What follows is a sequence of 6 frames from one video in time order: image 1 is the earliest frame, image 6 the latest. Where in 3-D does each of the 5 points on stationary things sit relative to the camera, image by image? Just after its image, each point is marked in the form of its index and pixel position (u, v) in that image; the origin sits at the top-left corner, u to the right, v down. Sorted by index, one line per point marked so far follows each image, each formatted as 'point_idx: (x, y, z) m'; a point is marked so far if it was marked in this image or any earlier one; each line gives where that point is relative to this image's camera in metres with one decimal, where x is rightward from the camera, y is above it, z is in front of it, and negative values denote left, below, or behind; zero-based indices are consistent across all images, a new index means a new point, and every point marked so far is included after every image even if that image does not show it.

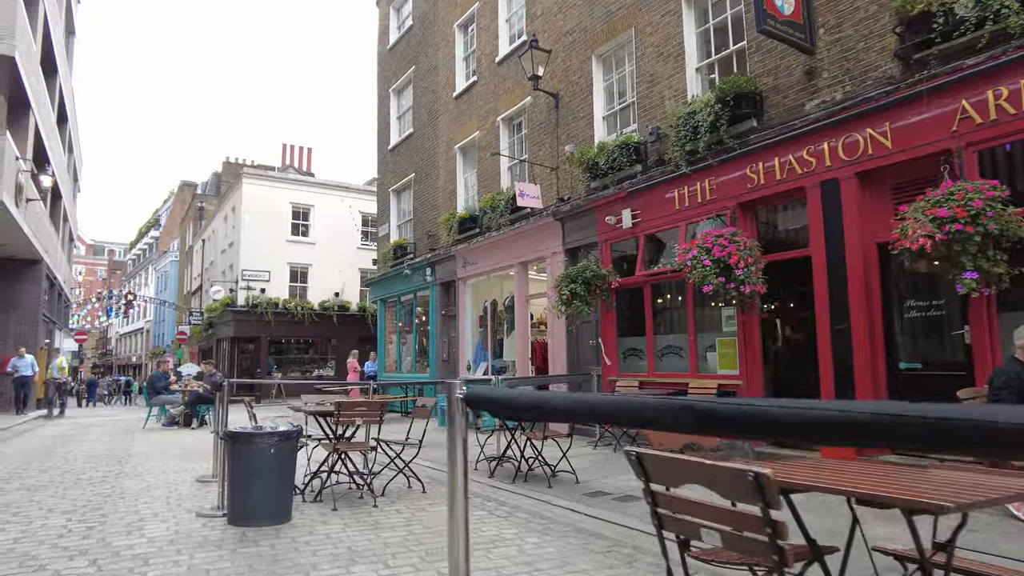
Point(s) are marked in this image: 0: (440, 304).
0: (-1.6, -0.4, +14.7) m
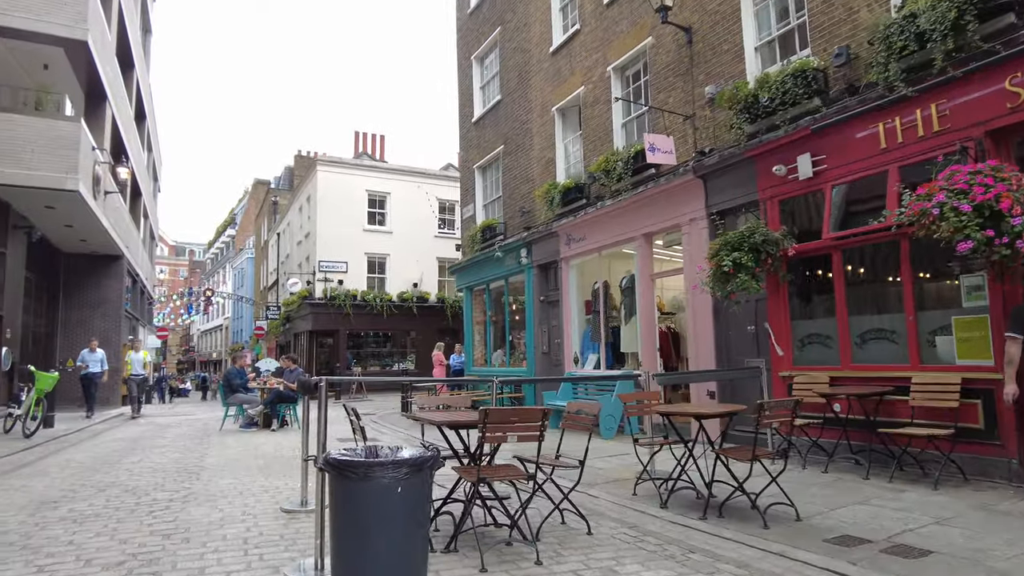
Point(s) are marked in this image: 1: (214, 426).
0: (+0.5, 0.0, +13.0) m
1: (-5.5, -2.6, +12.2) m
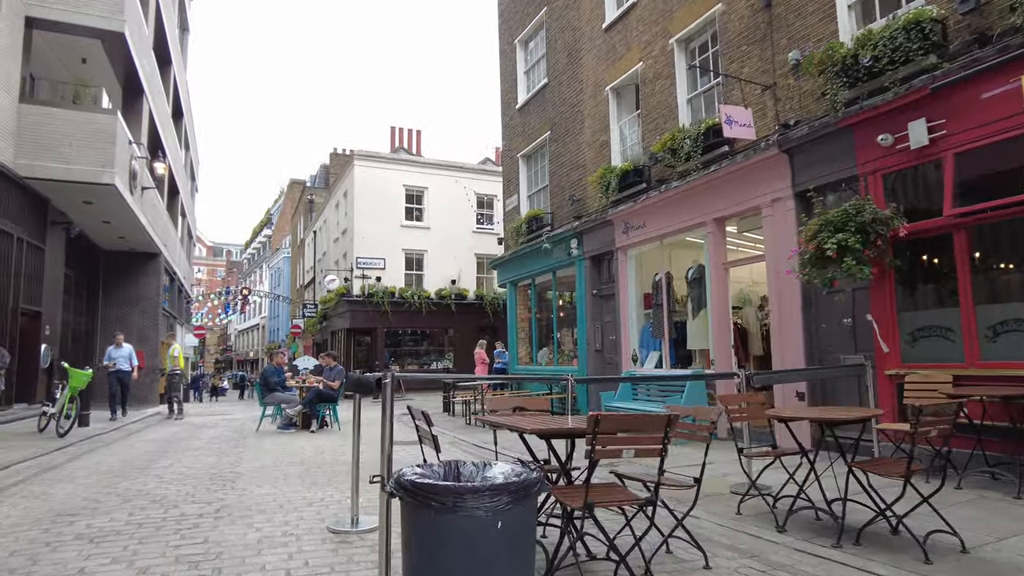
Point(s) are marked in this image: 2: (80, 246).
0: (+1.5, +0.1, +12.2) m
1: (-4.6, -2.4, +11.6) m
2: (-12.8, +1.2, +19.4) m
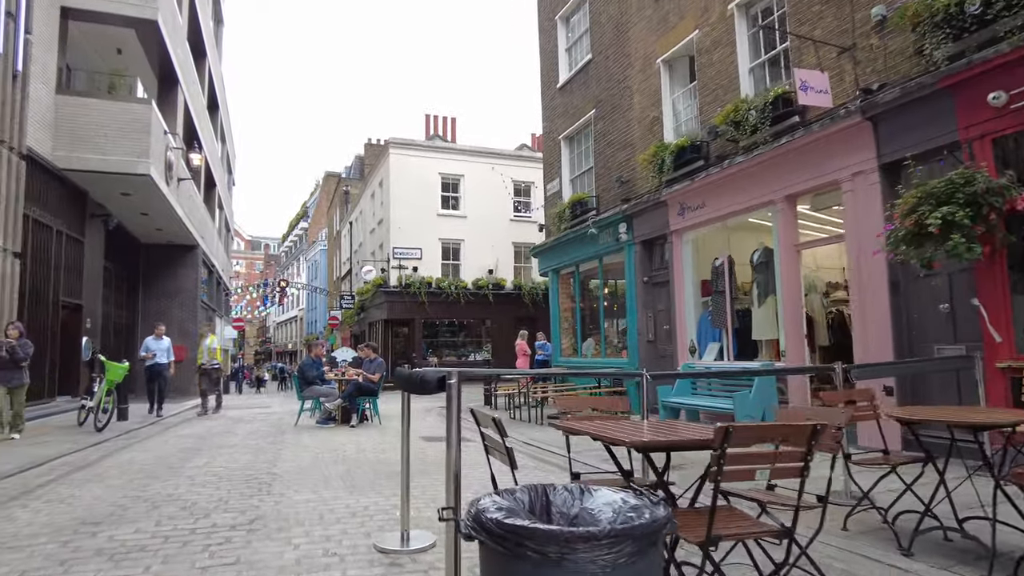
0: (+2.3, +0.3, +11.5) m
1: (-3.8, -2.3, +11.3) m
2: (-11.6, +1.5, +19.4) m
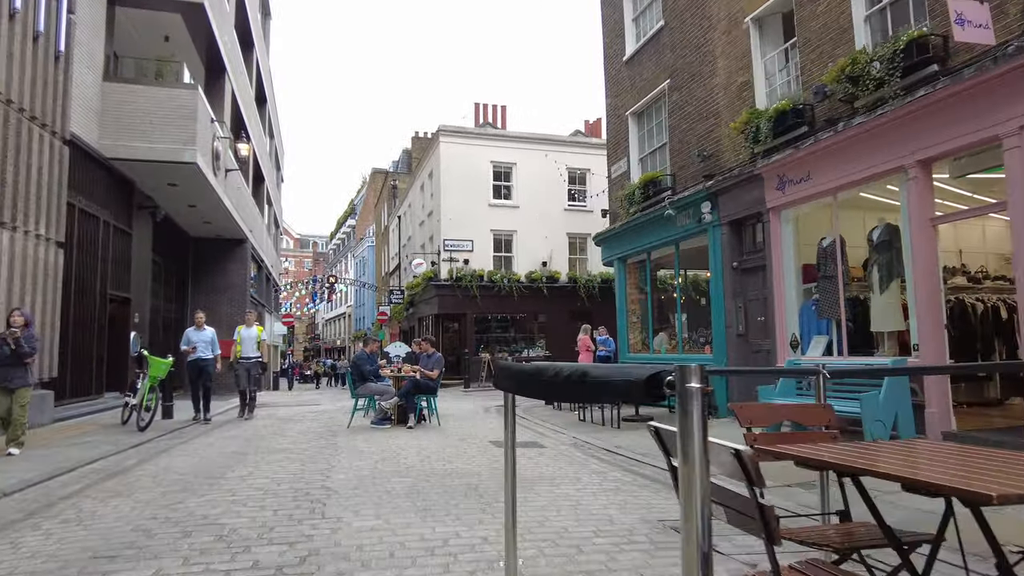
0: (+3.3, +0.5, +10.2) m
1: (-2.7, -2.1, +10.4) m
2: (-10.0, +1.6, +19.1) m
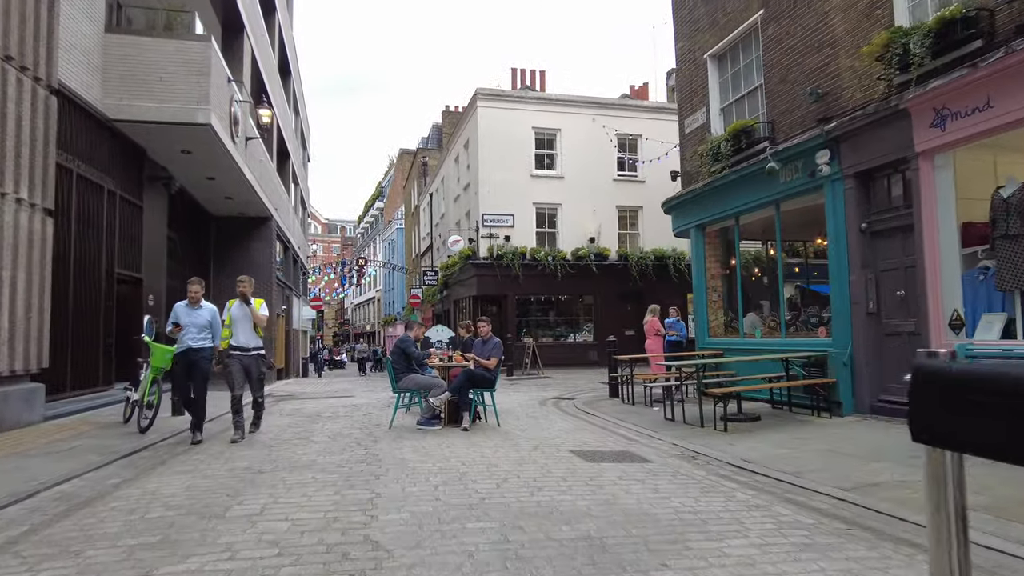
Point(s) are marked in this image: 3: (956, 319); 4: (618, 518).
0: (+4.3, +0.9, +8.2) m
1: (-1.8, -1.7, +8.7) m
2: (-8.7, +2.1, +17.5) m
3: (+4.7, -0.3, +6.9) m
4: (+0.6, -1.3, +3.9) m
